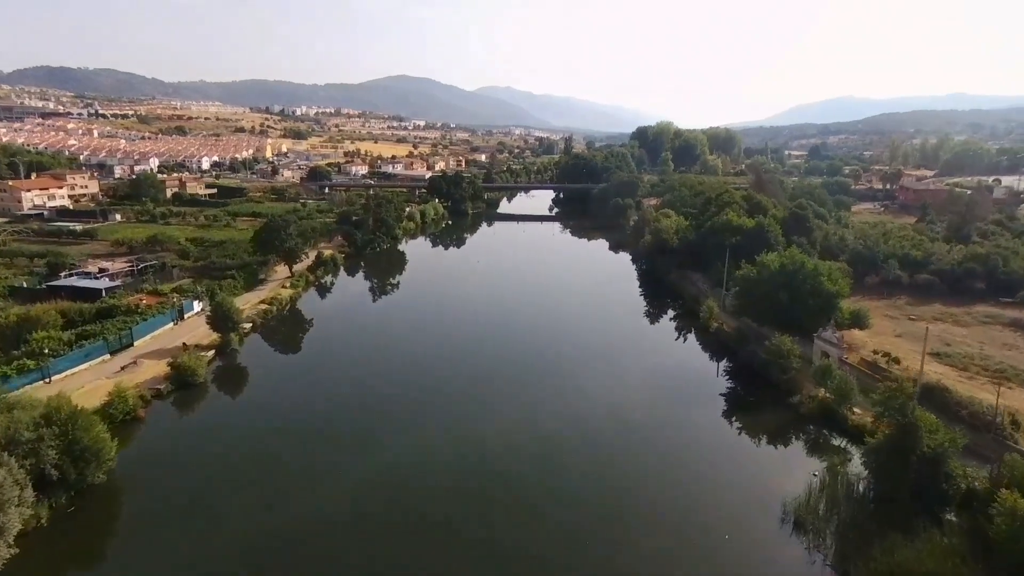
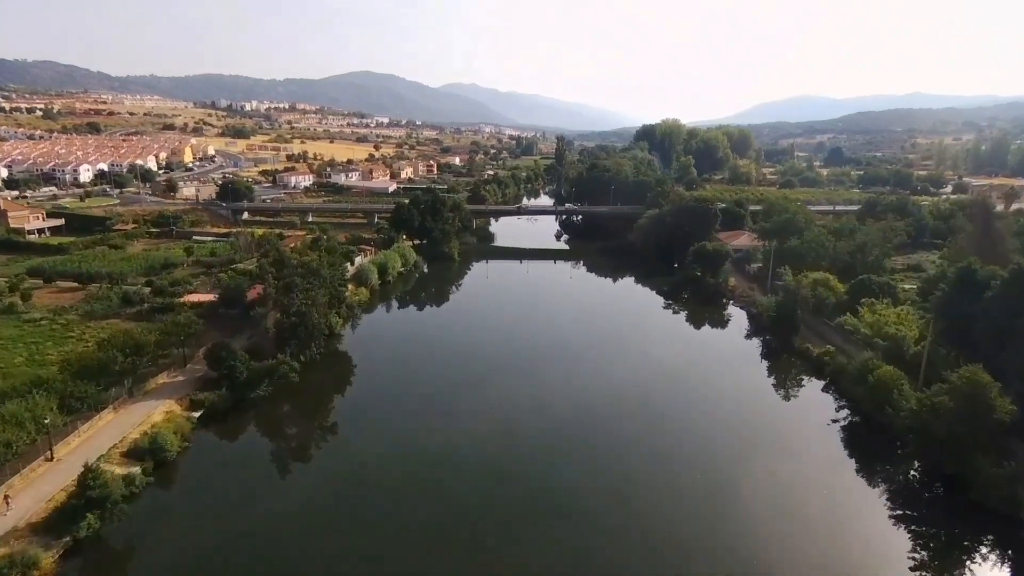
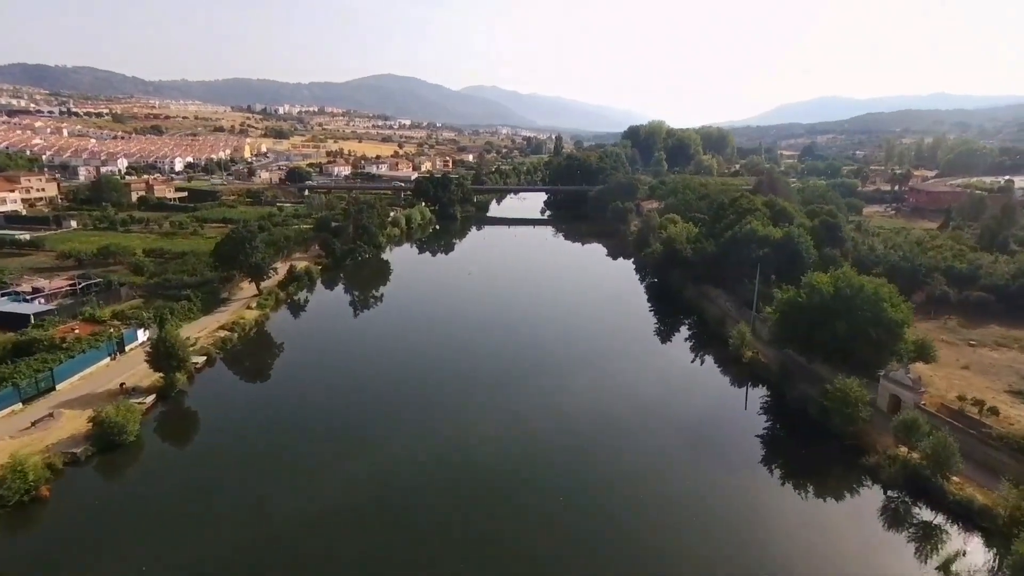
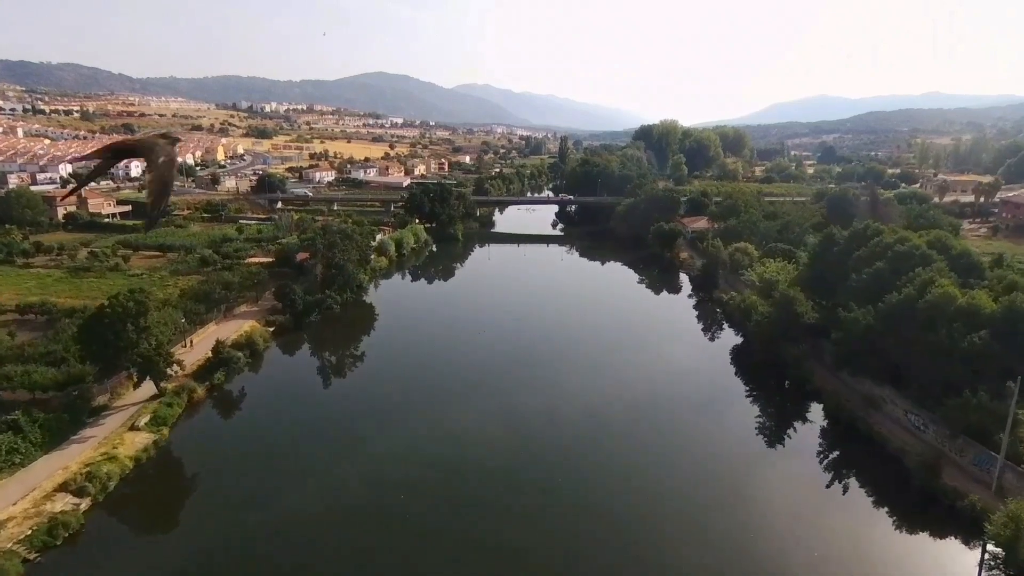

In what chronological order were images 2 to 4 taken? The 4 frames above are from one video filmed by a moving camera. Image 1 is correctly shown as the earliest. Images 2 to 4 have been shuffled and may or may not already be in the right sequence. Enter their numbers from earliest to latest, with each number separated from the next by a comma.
3, 4, 2
